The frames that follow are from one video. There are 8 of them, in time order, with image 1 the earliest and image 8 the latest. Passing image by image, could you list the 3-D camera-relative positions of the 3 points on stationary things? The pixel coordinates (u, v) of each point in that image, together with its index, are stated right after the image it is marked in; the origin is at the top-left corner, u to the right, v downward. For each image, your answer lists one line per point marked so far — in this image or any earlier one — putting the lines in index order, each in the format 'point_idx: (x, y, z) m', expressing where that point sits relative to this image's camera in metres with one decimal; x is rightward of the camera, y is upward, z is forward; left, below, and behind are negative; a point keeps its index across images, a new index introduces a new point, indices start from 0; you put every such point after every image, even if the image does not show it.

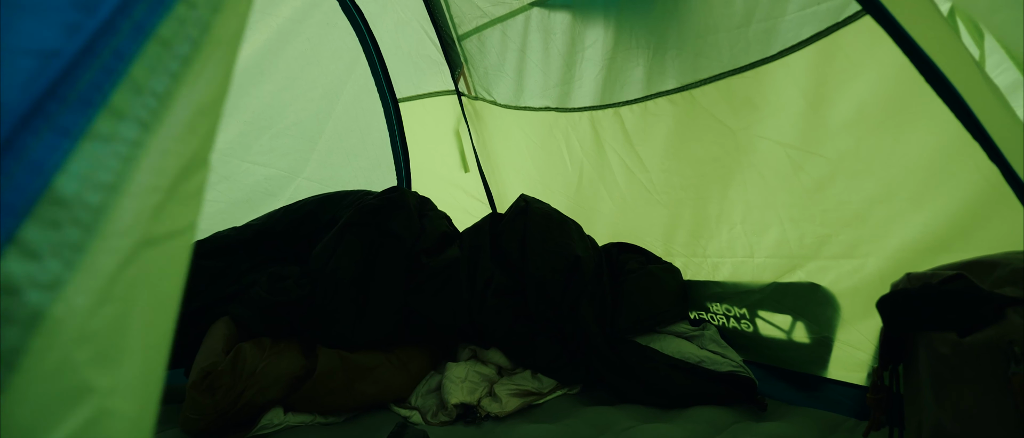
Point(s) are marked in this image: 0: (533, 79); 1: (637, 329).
0: (+0.1, +0.4, +1.9) m
1: (+0.3, -0.3, +1.6) m
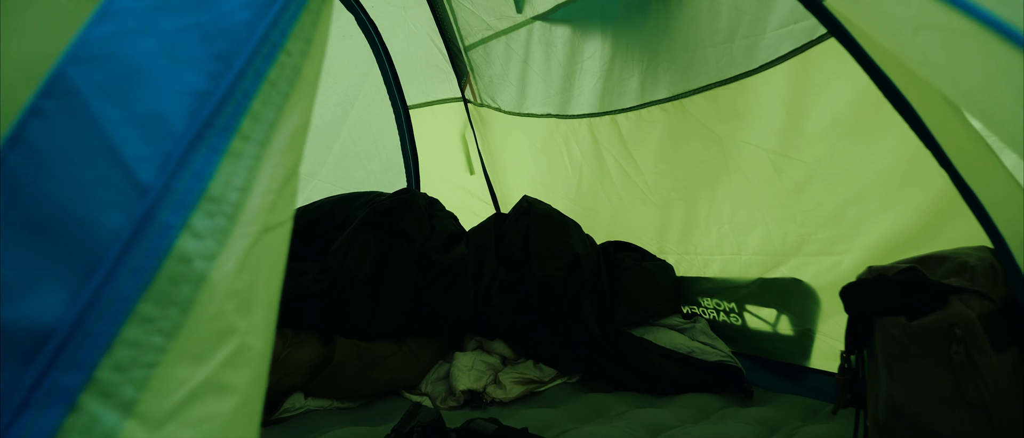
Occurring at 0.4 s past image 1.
0: (+0.1, +0.4, +2.0) m
1: (+0.3, -0.3, +1.8) m
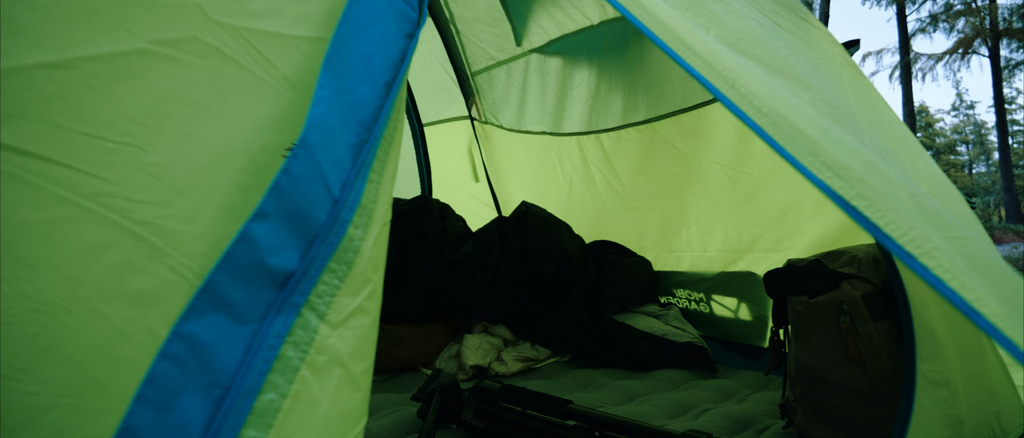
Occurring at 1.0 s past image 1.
0: (+0.1, +0.4, +2.3) m
1: (+0.3, -0.3, +2.1) m
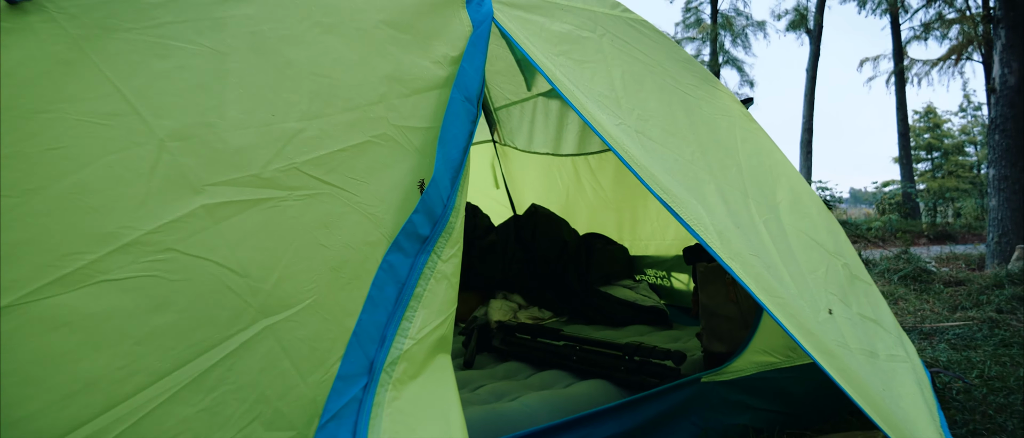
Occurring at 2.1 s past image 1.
0: (+0.1, +0.4, +3.1) m
1: (+0.4, -0.3, +2.9) m
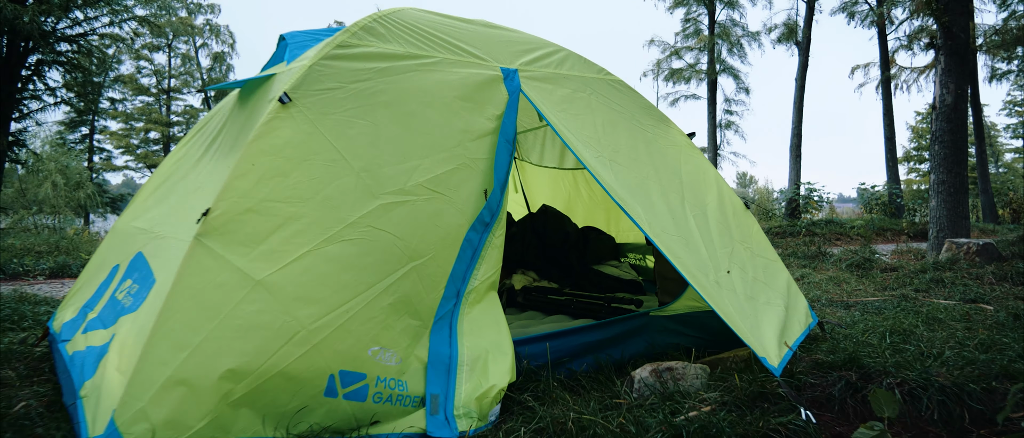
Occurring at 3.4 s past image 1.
0: (+0.2, +0.4, +4.2) m
1: (+0.5, -0.2, +3.9) m
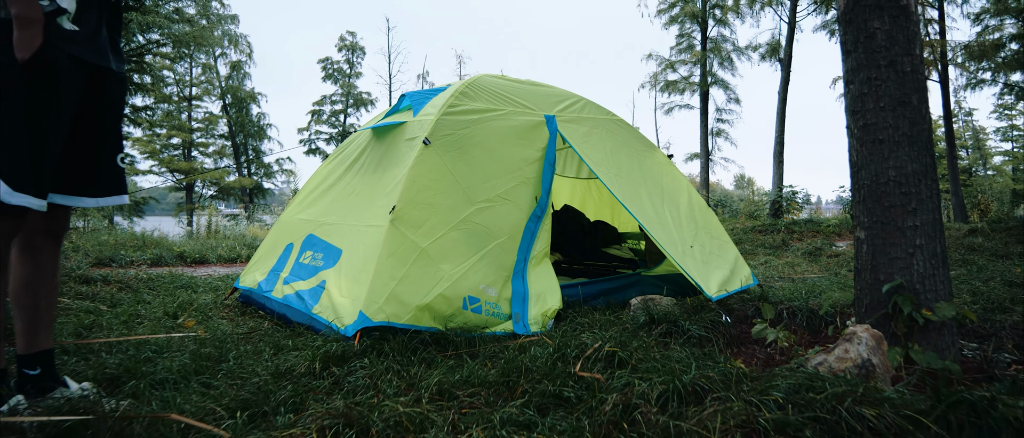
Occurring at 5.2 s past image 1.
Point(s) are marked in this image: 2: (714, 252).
0: (+0.5, +0.4, +5.7) m
1: (+0.7, -0.2, +5.5) m
2: (+1.3, -0.2, +4.4) m
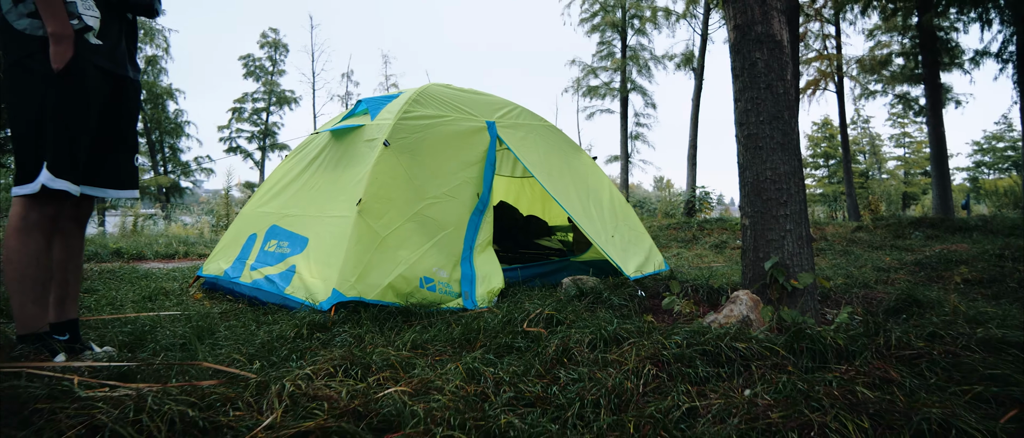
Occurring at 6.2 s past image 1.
0: (-0.1, +0.5, +6.3) m
1: (+0.2, -0.2, +6.1) m
2: (+0.9, -0.2, +5.2) m
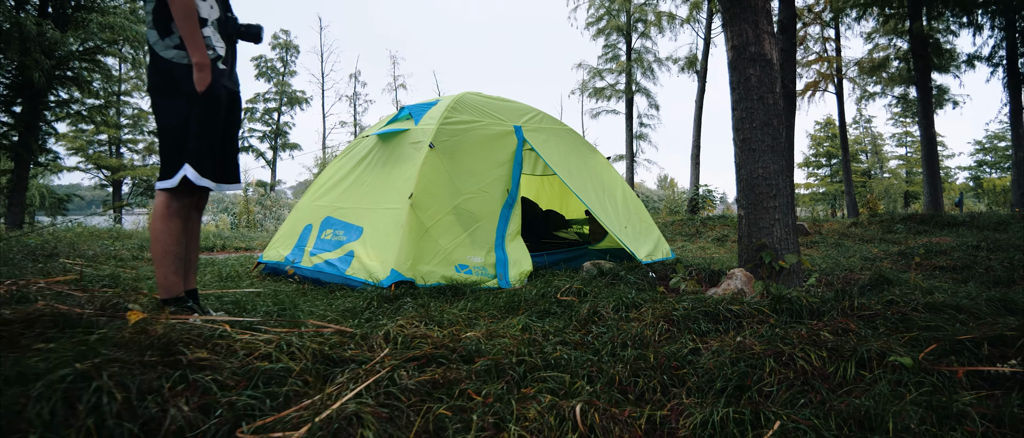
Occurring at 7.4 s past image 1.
0: (+0.1, +0.5, +7.0) m
1: (+0.4, -0.1, +6.8) m
2: (+1.1, -0.1, +5.8) m
